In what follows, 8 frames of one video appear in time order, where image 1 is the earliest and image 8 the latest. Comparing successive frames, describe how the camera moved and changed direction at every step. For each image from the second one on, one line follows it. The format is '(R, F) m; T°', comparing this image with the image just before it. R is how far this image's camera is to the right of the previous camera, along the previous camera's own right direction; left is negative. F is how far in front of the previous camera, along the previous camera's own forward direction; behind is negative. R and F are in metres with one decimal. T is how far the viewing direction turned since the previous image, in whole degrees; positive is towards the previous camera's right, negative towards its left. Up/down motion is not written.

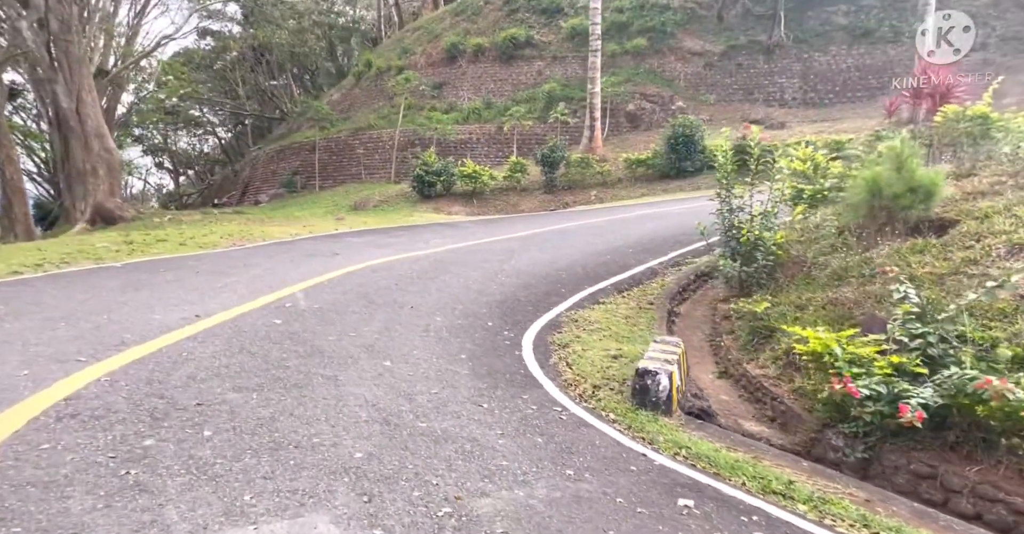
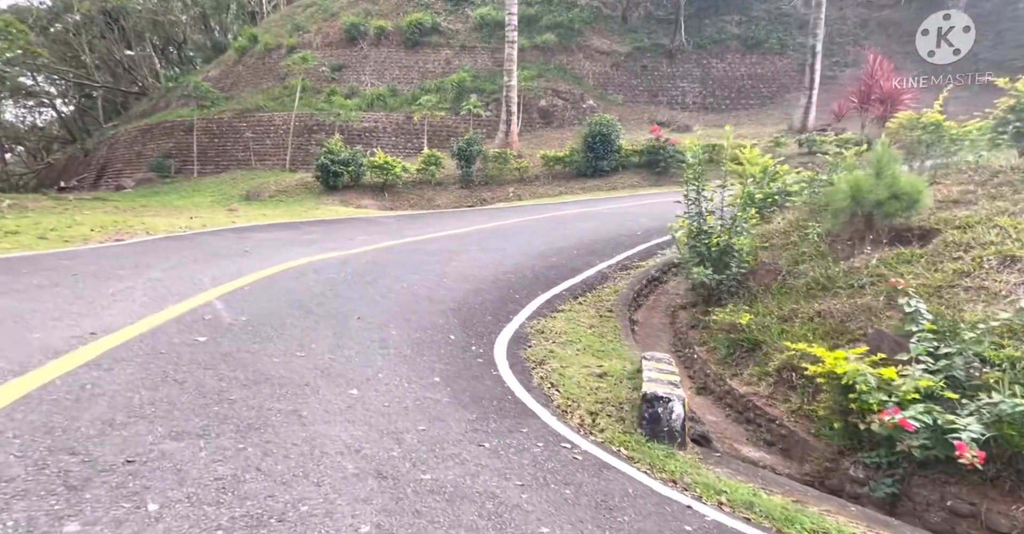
(-0.7, +0.5) m; +11°
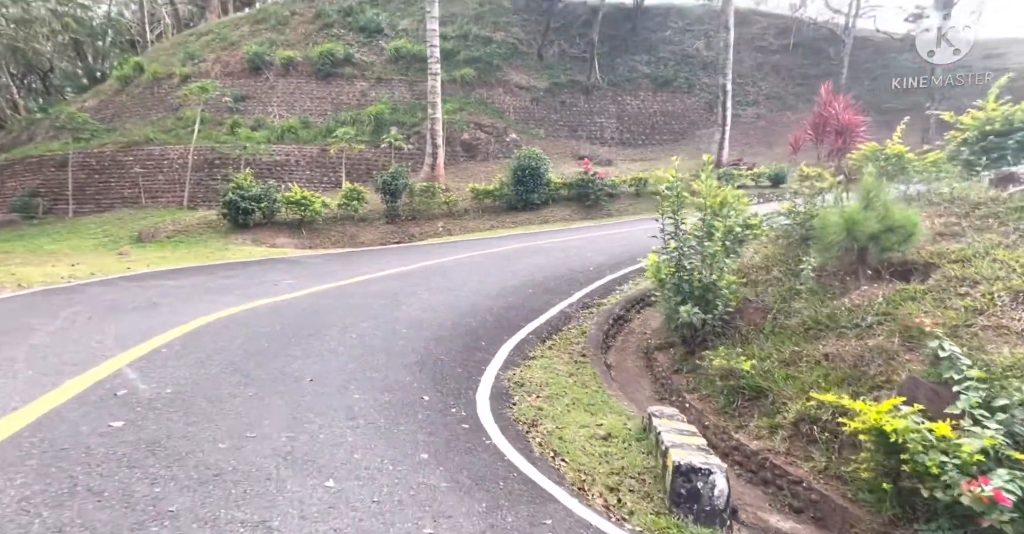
(-0.5, +0.6) m; +9°
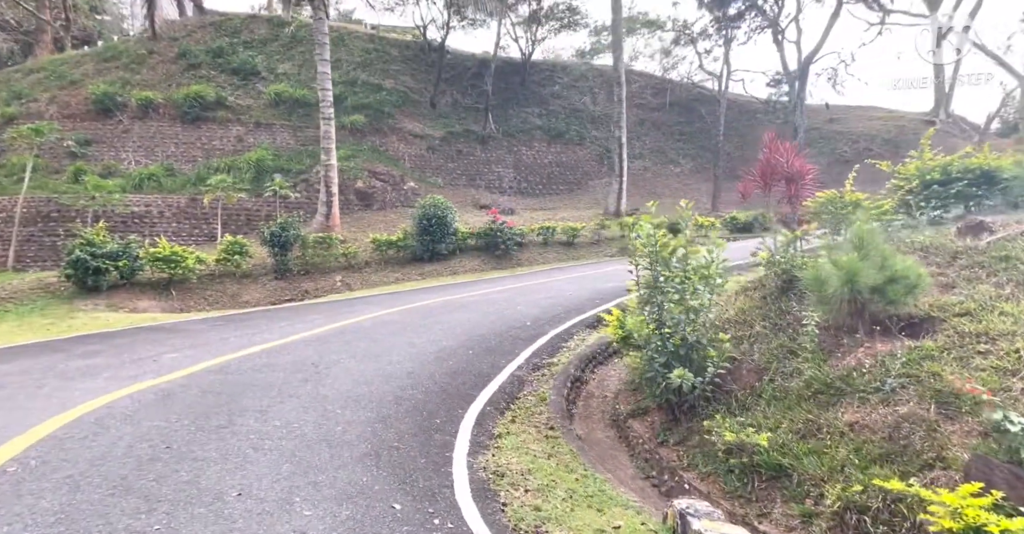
(-0.7, +0.8) m; +12°
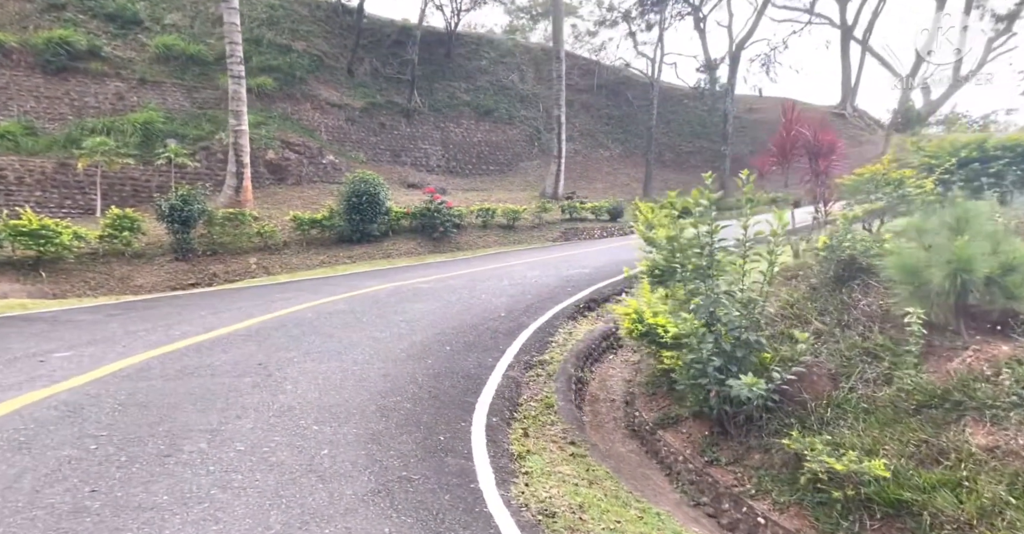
(-1.0, +1.0) m; +10°
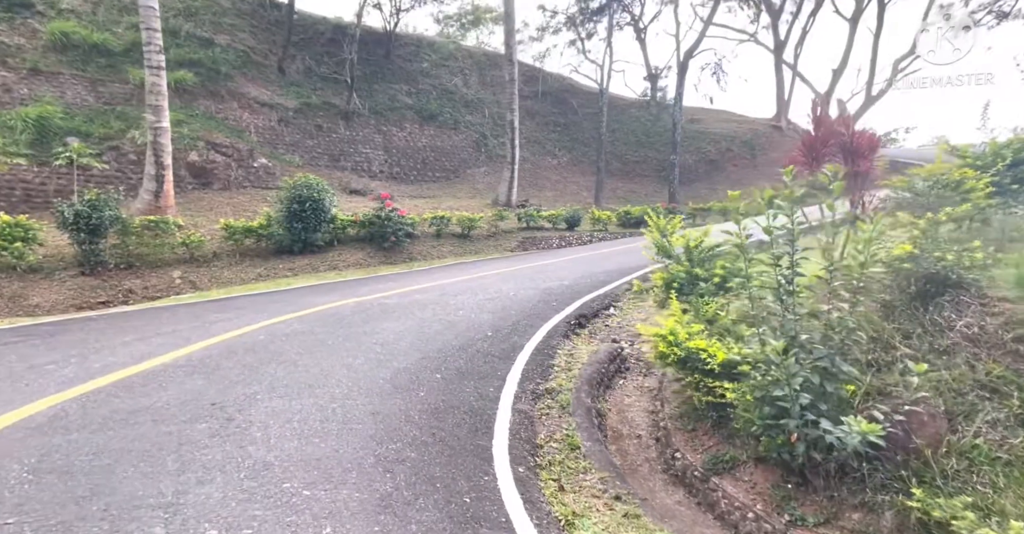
(-0.8, +0.8) m; +7°
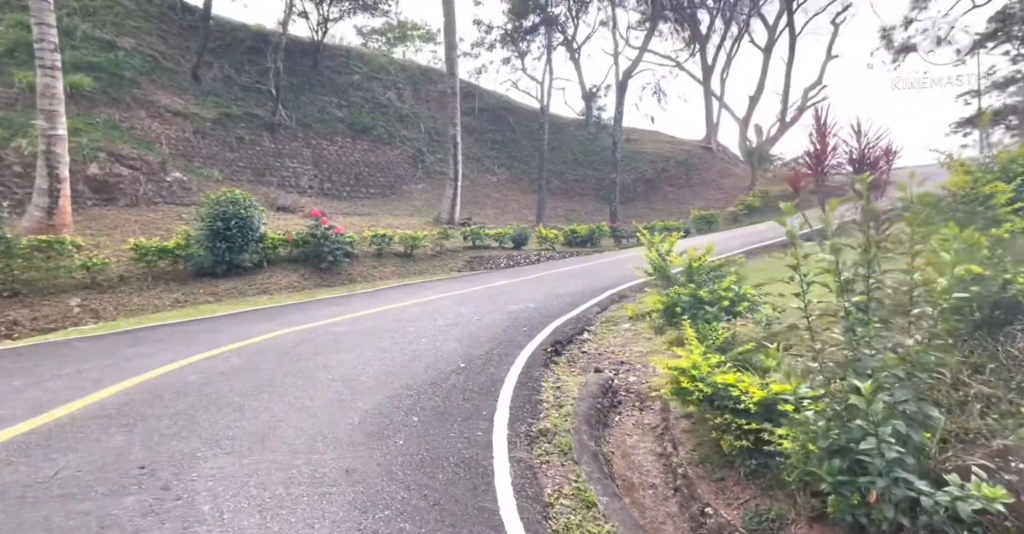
(-0.6, +0.7) m; +8°
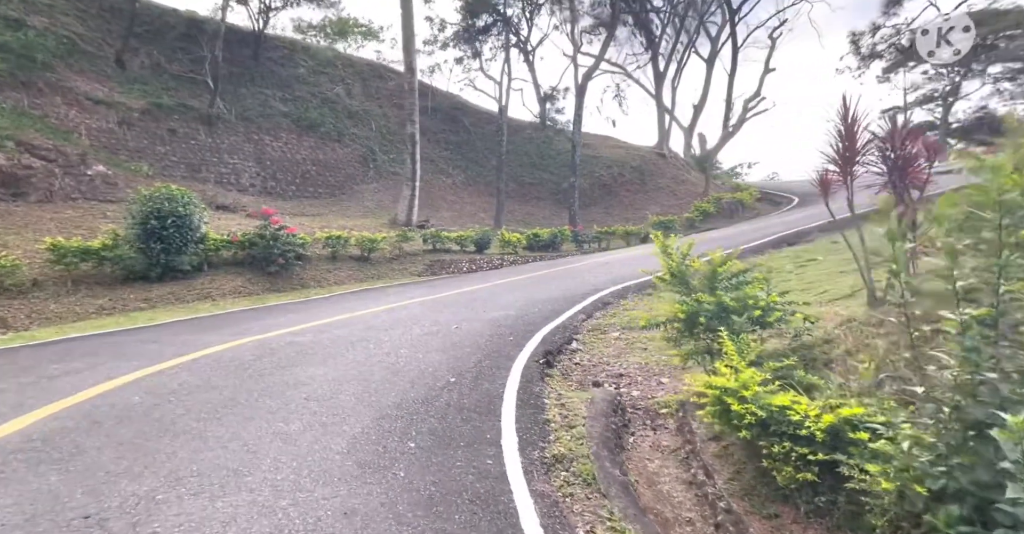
(-0.6, +0.6) m; +6°
